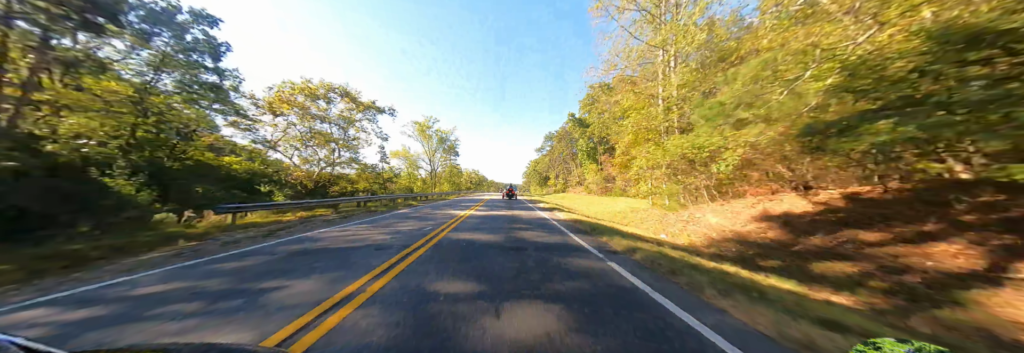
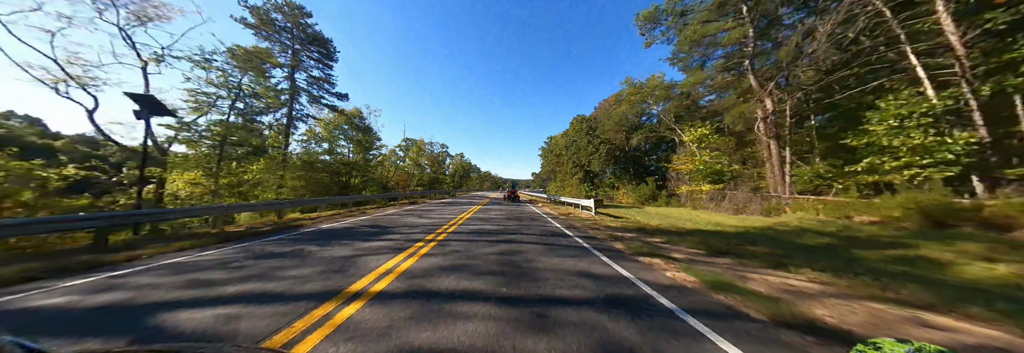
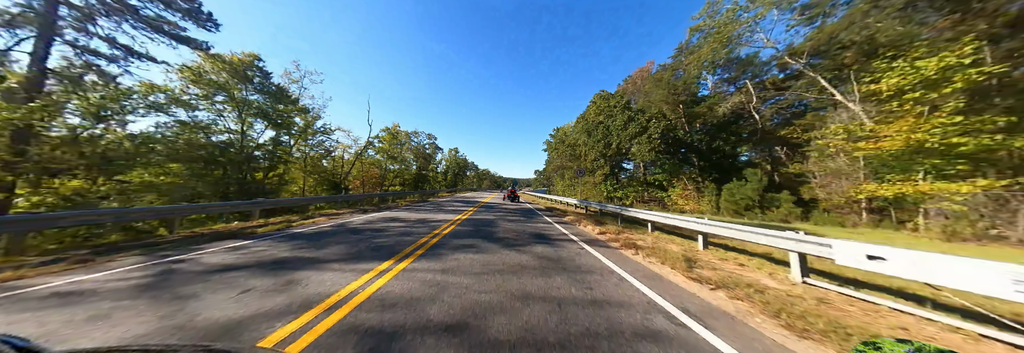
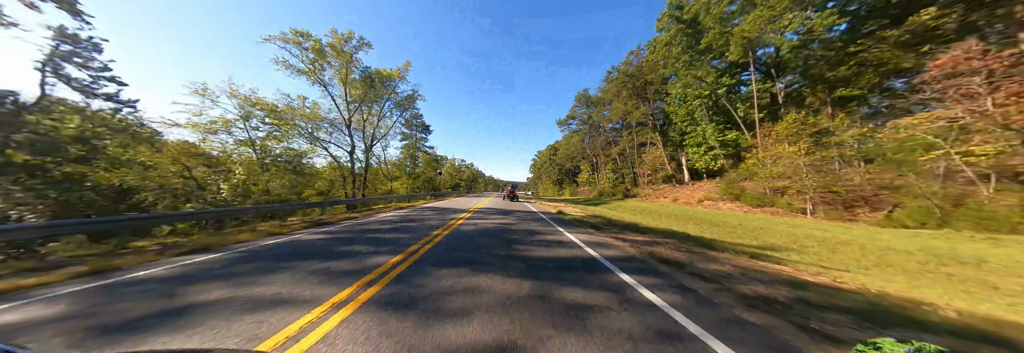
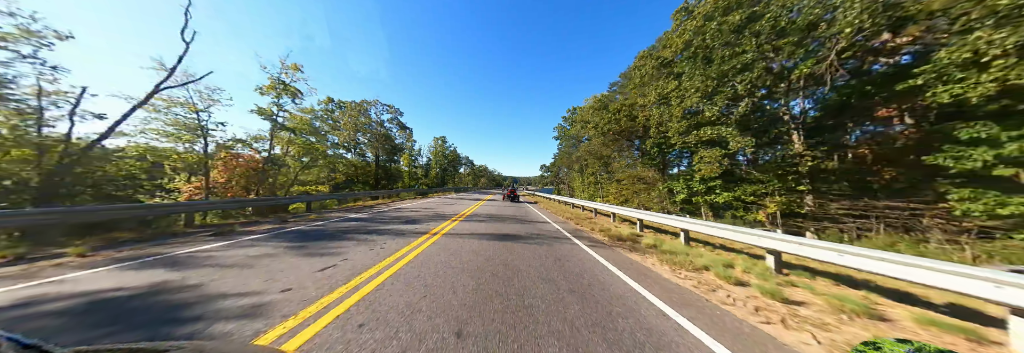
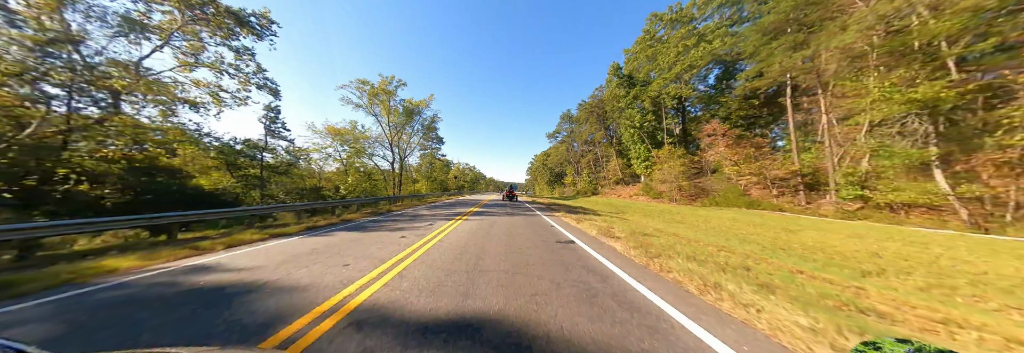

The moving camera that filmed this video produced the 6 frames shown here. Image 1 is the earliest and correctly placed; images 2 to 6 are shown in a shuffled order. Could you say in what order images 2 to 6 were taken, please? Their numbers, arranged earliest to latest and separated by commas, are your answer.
6, 4, 2, 3, 5
